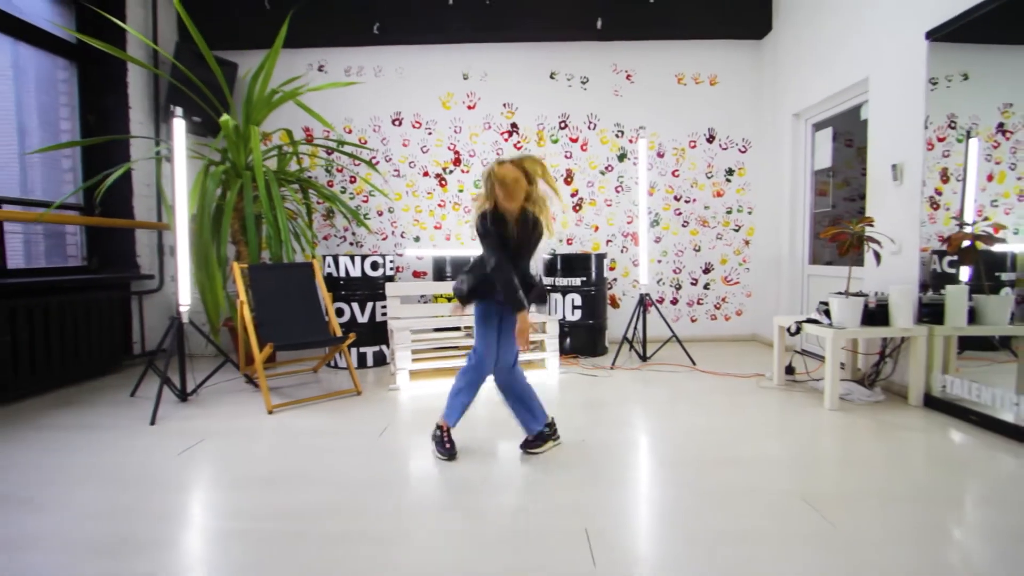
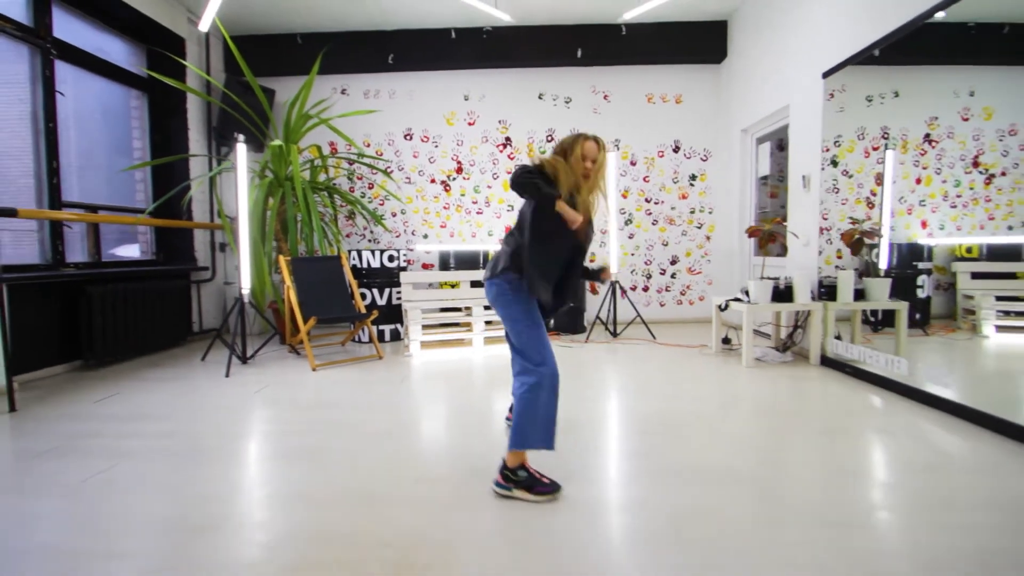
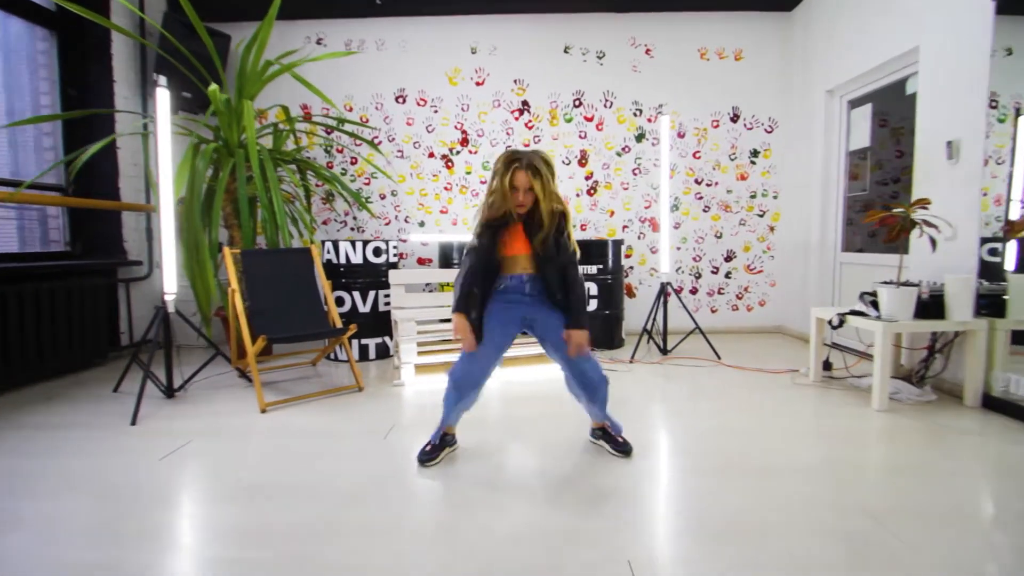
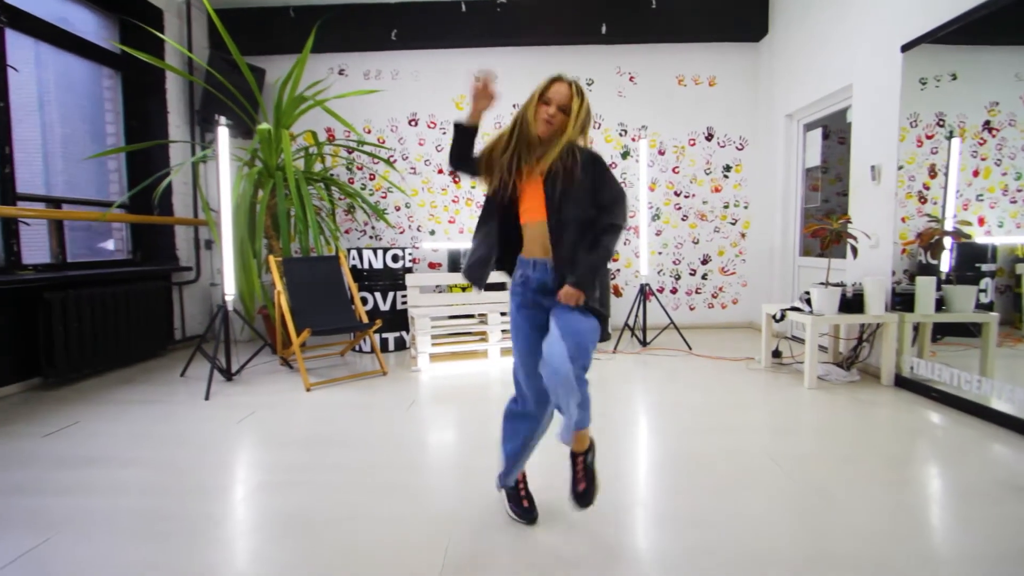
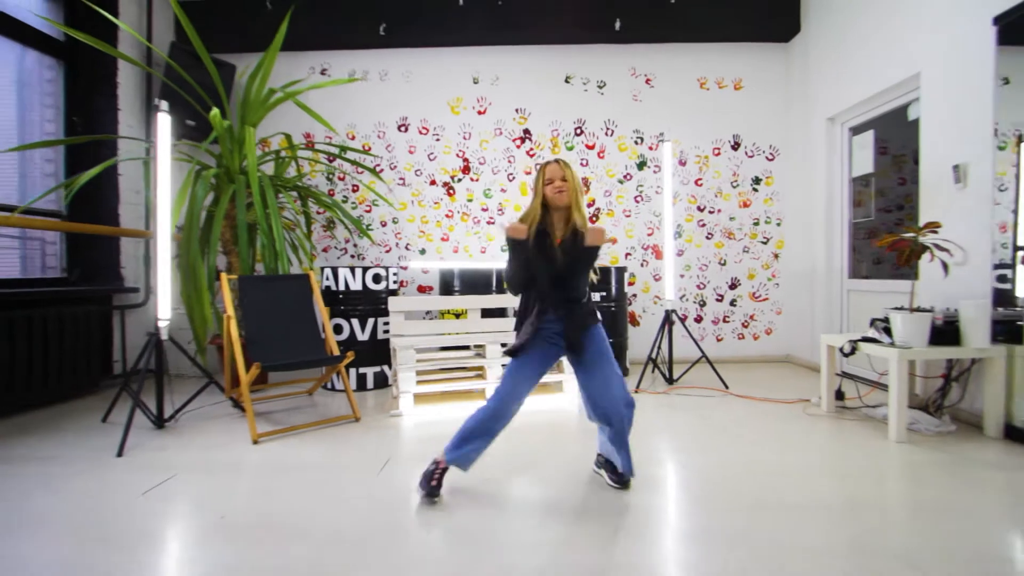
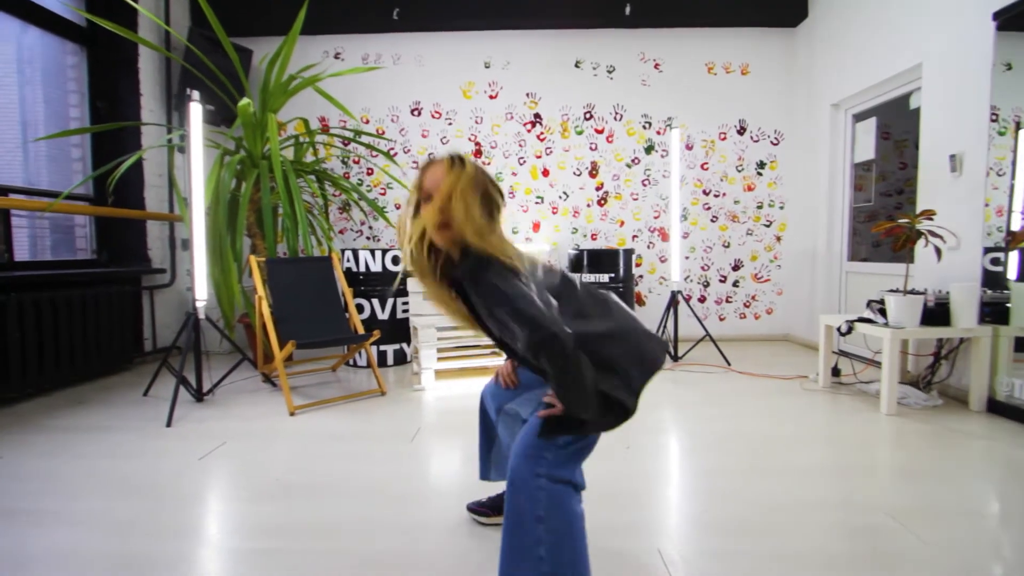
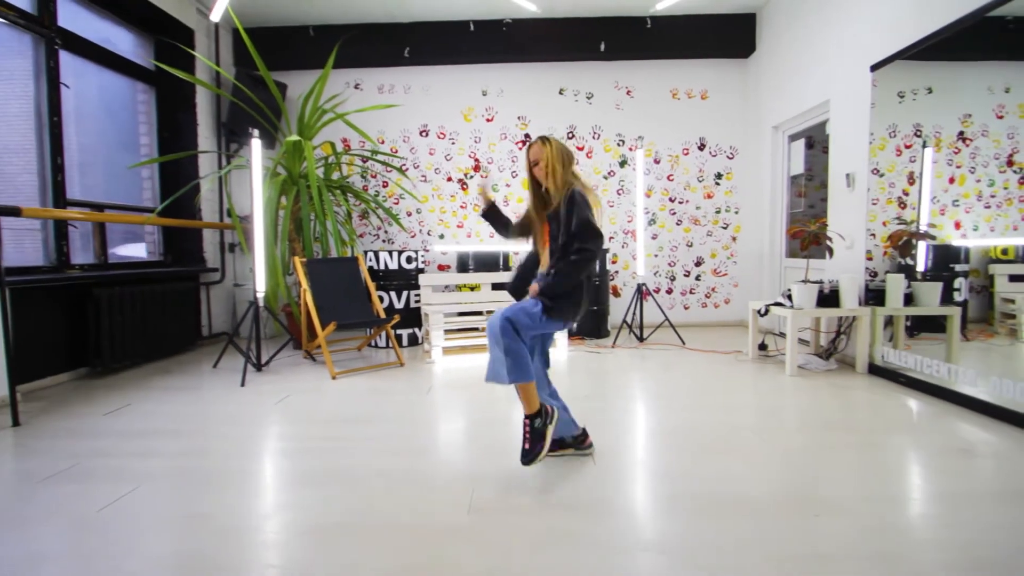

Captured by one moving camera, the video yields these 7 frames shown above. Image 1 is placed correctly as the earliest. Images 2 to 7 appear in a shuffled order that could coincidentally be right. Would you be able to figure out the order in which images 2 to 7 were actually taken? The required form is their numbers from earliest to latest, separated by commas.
3, 5, 6, 7, 4, 2
